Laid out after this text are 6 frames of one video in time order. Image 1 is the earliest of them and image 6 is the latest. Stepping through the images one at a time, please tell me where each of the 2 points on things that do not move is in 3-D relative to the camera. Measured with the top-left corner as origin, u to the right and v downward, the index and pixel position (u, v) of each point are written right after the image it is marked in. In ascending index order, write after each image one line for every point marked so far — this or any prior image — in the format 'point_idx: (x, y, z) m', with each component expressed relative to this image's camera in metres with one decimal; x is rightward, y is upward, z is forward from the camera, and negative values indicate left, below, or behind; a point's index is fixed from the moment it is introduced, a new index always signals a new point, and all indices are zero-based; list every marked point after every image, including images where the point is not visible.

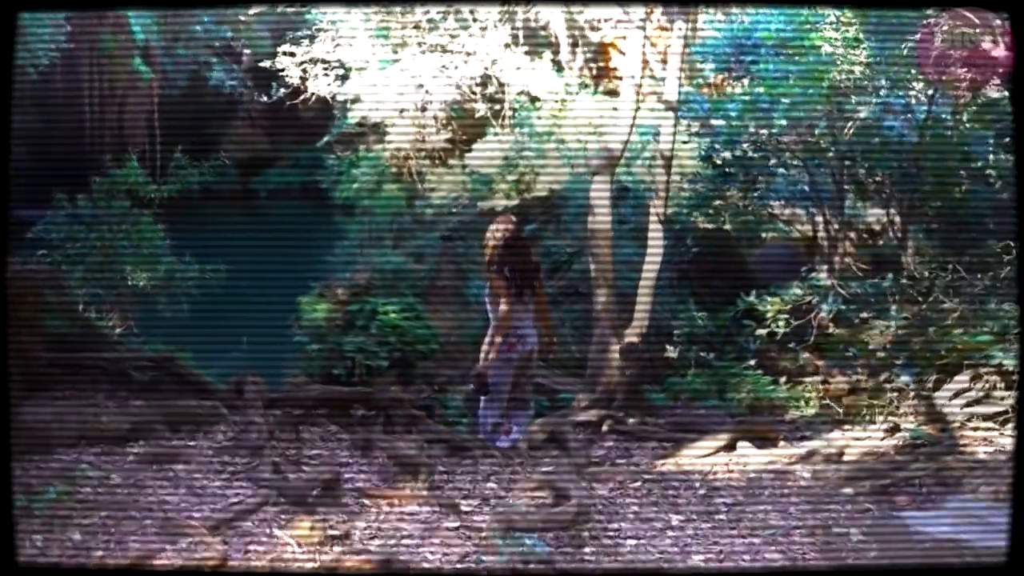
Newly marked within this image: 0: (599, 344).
0: (+0.3, -0.2, +5.2) m
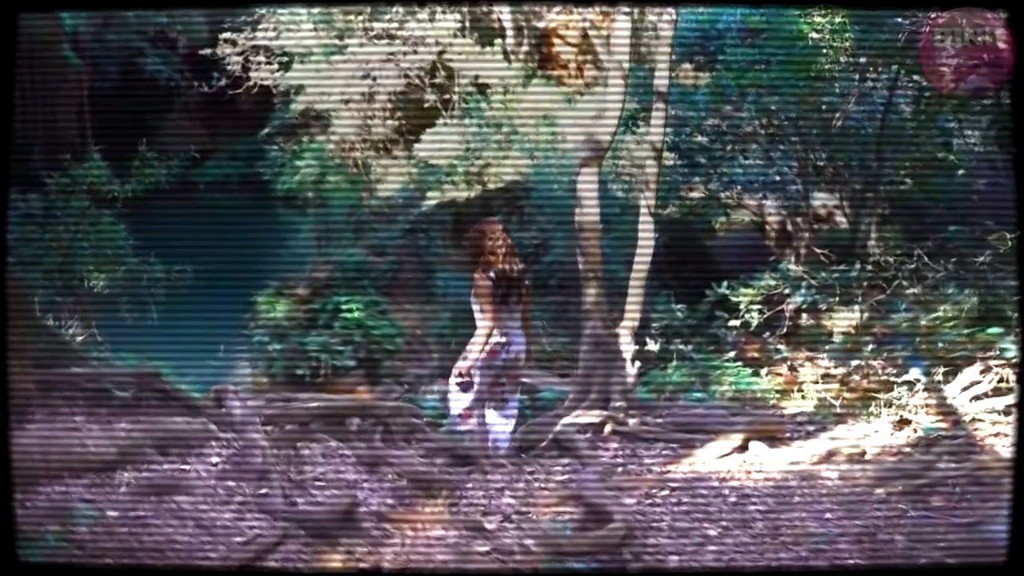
0: (+0.3, -0.2, +5.1) m
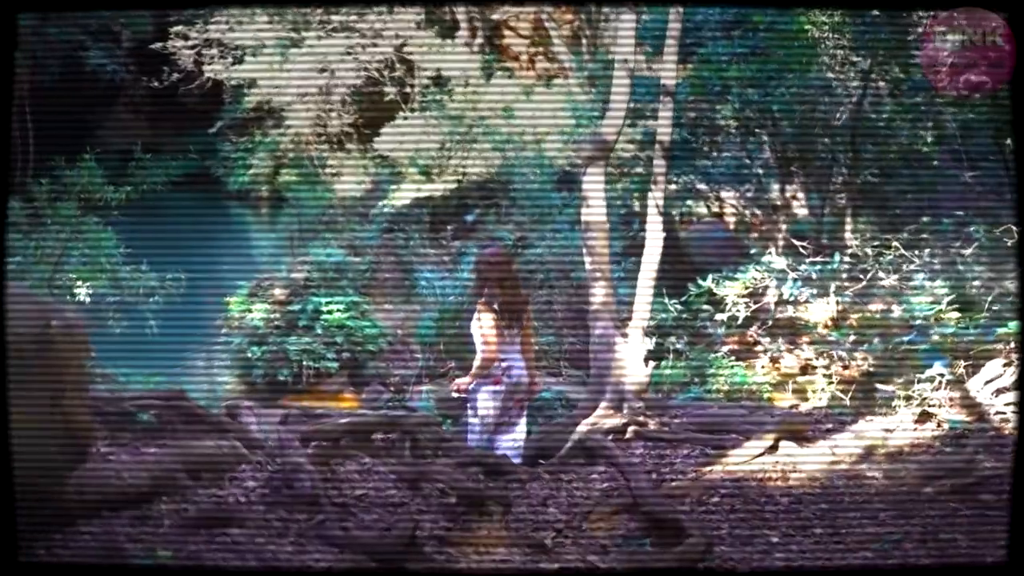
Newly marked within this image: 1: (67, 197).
0: (+0.4, -0.2, +5.0) m
1: (-1.8, +0.4, +5.1) m
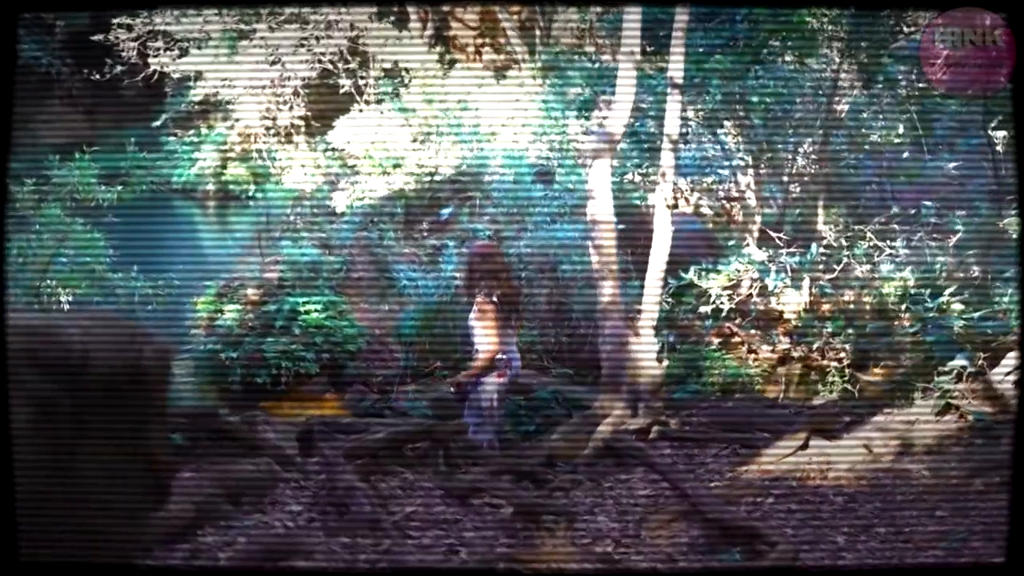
0: (+0.4, -0.2, +5.0) m
1: (-1.7, +0.3, +4.8) m
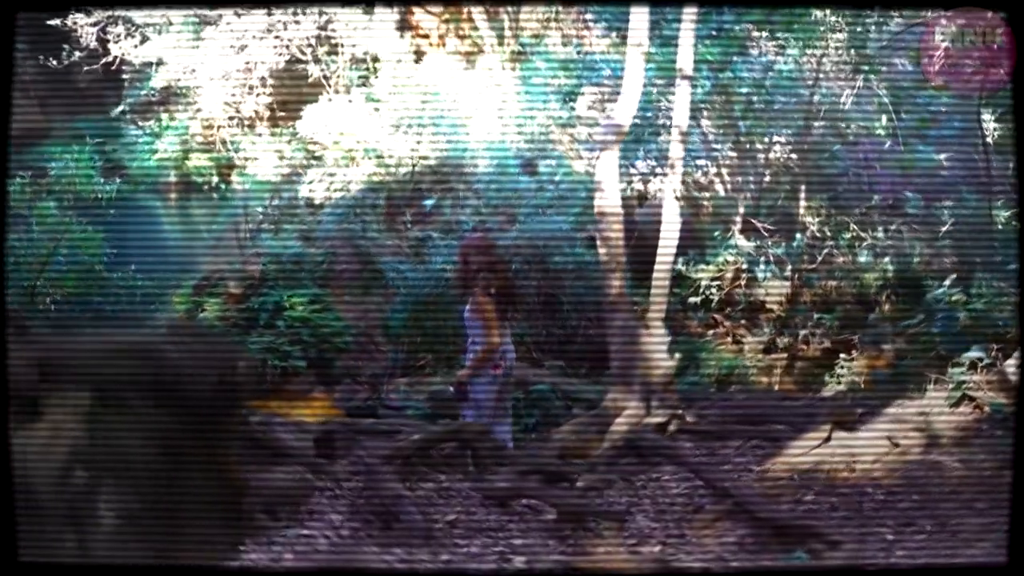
0: (+0.5, -0.2, +4.9) m
1: (-1.7, +0.3, +4.7) m
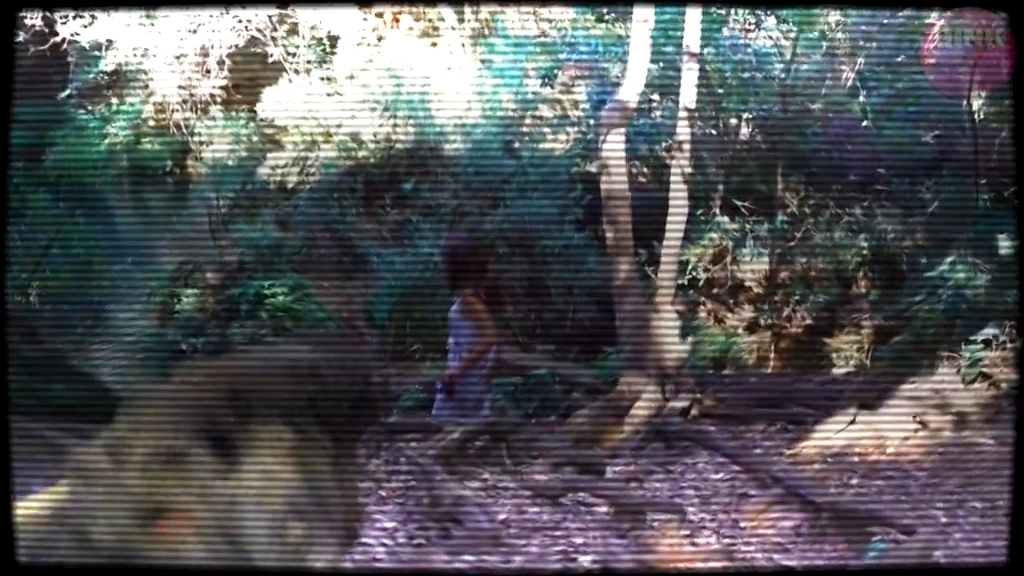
0: (+0.5, -0.1, +4.9) m
1: (-1.6, +0.3, +4.4) m
